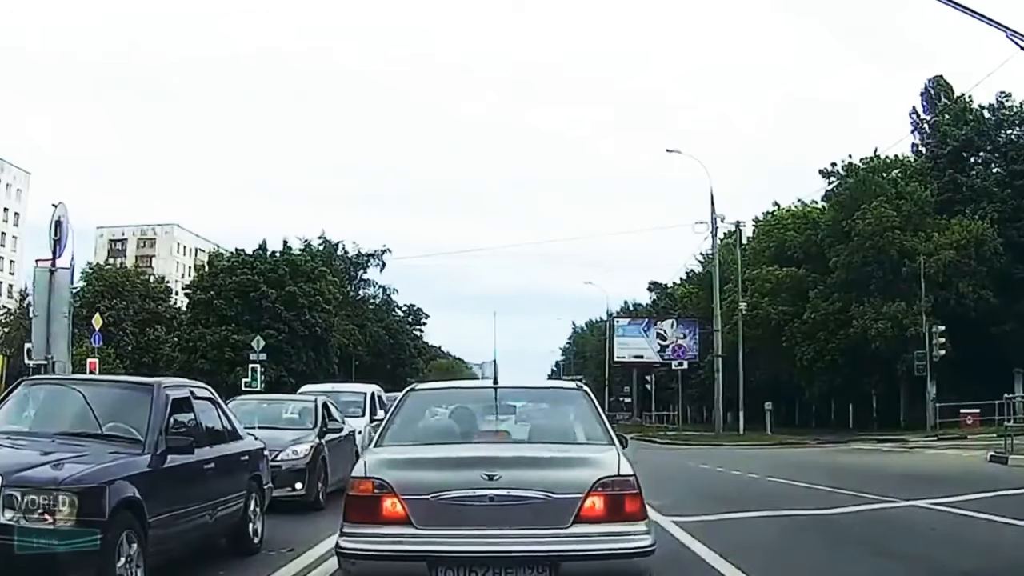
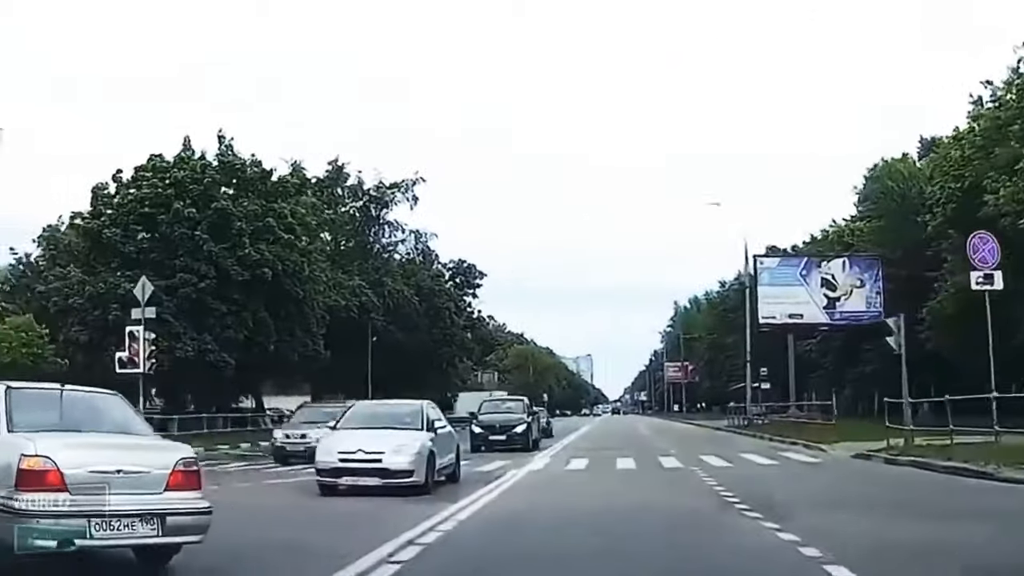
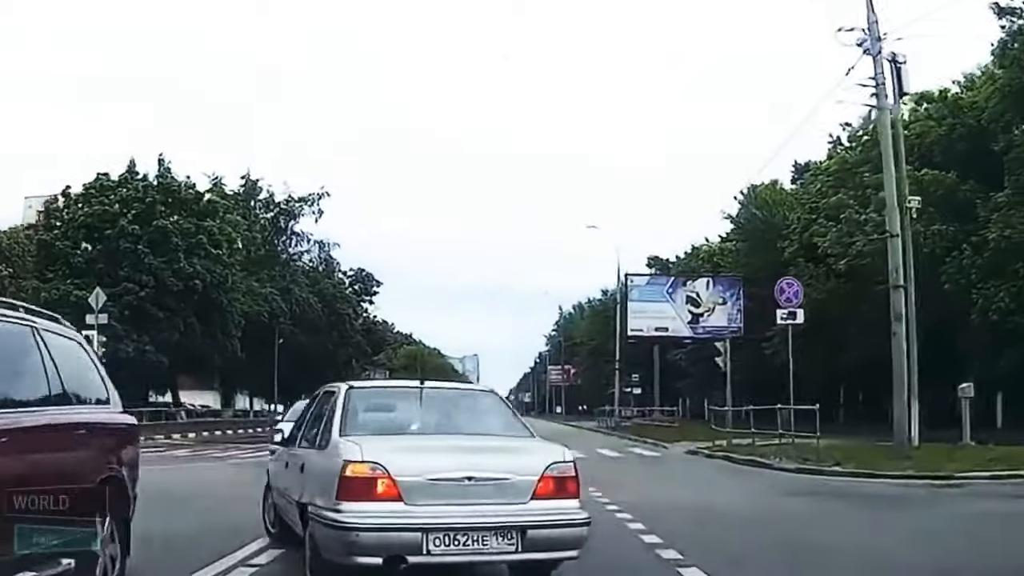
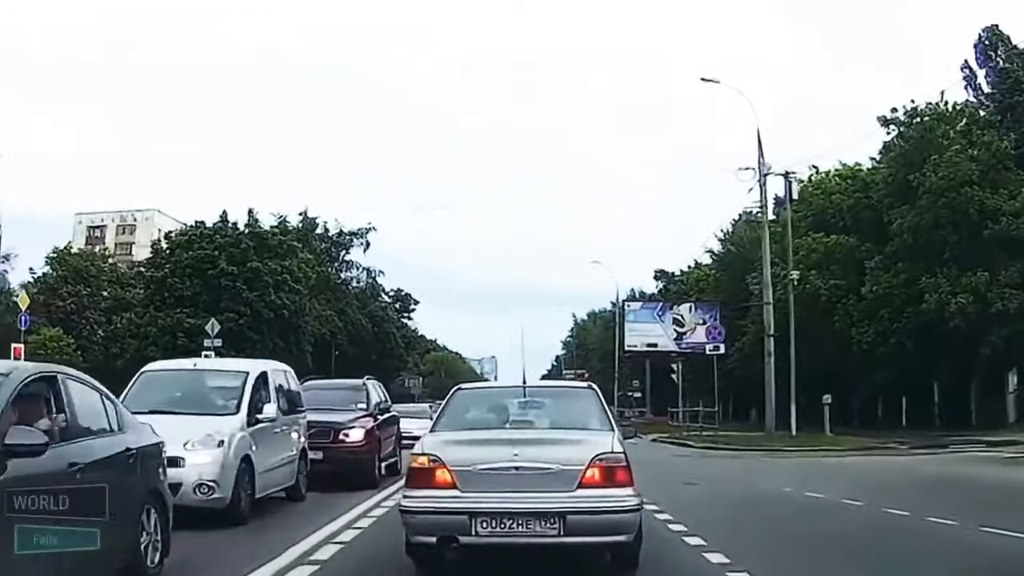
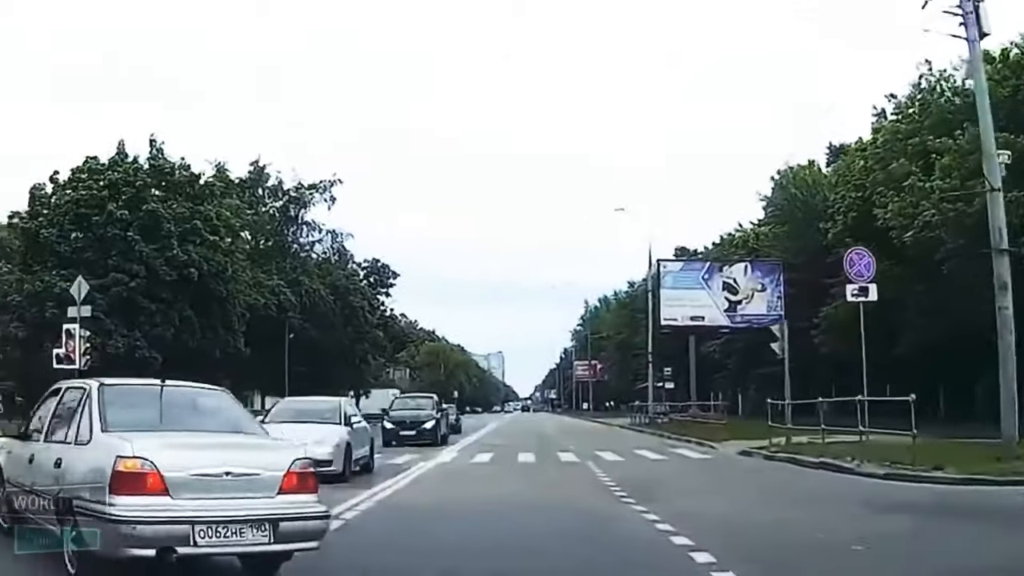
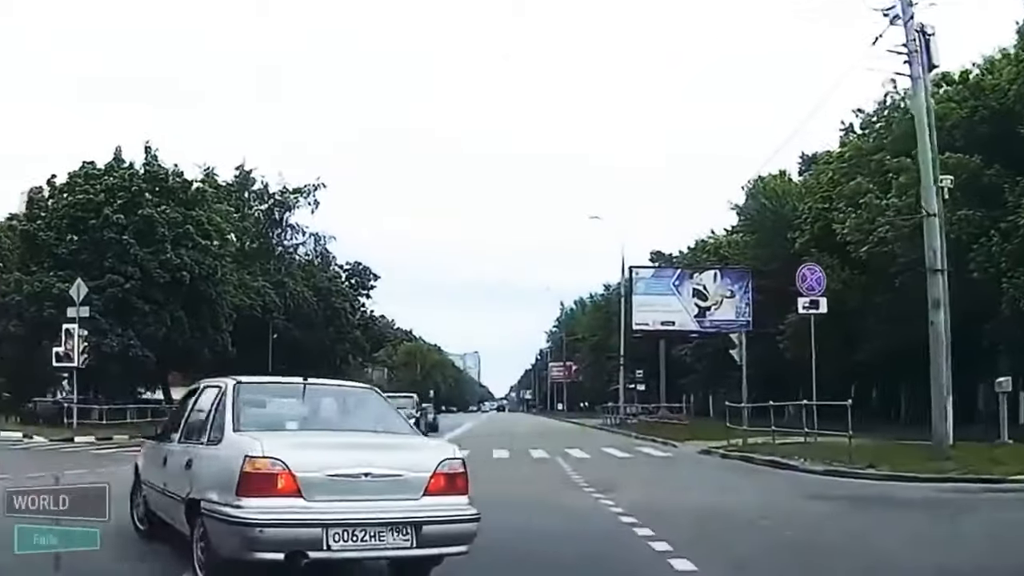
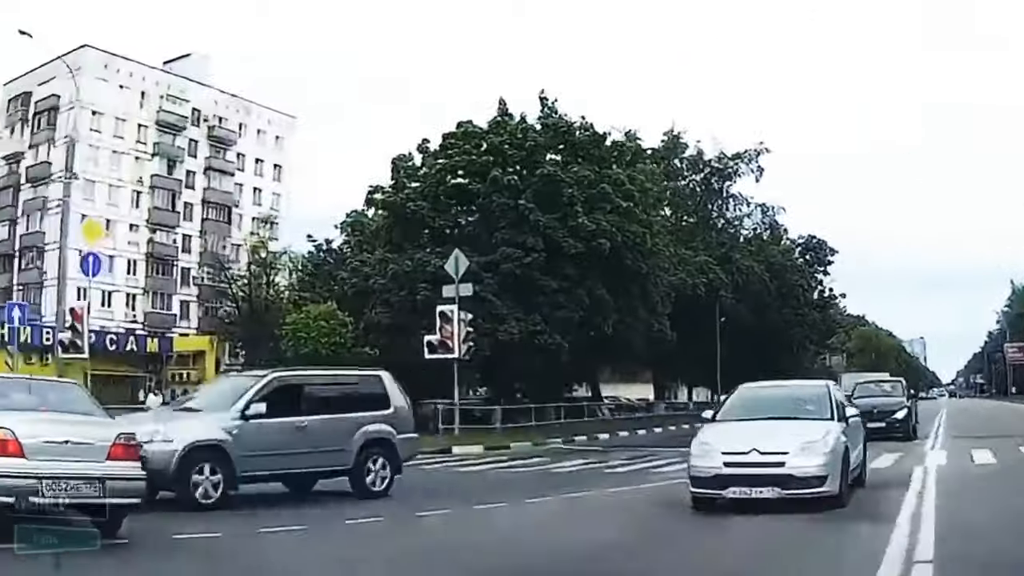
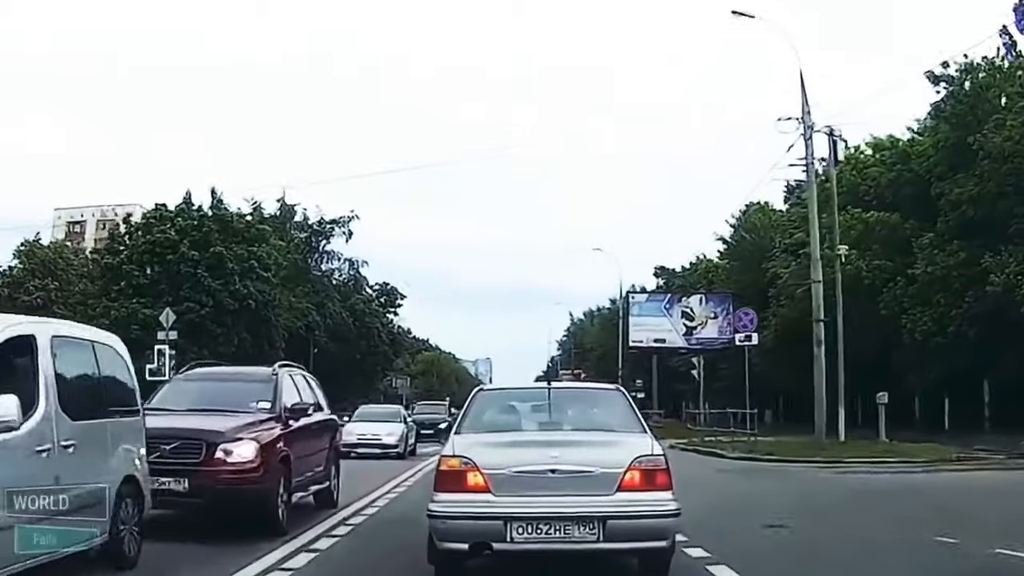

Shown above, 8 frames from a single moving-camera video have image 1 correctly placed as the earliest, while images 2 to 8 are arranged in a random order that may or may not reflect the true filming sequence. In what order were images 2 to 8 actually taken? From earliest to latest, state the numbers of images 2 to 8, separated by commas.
4, 8, 3, 6, 5, 2, 7
